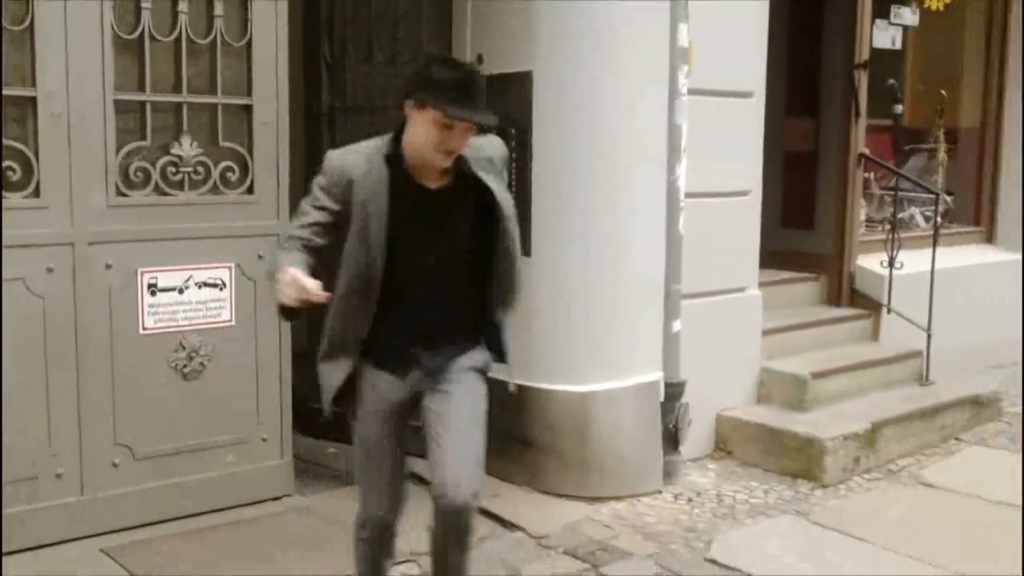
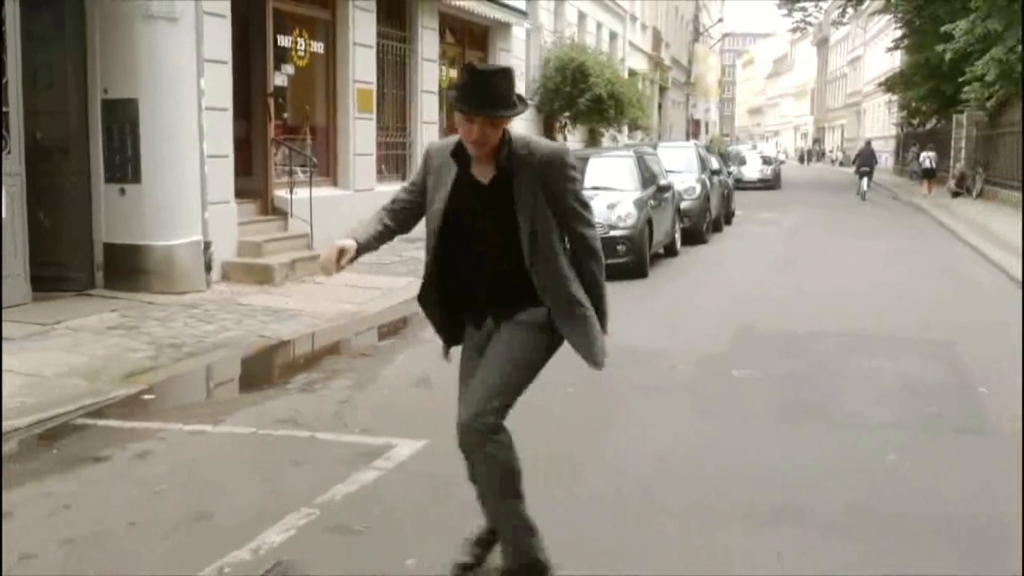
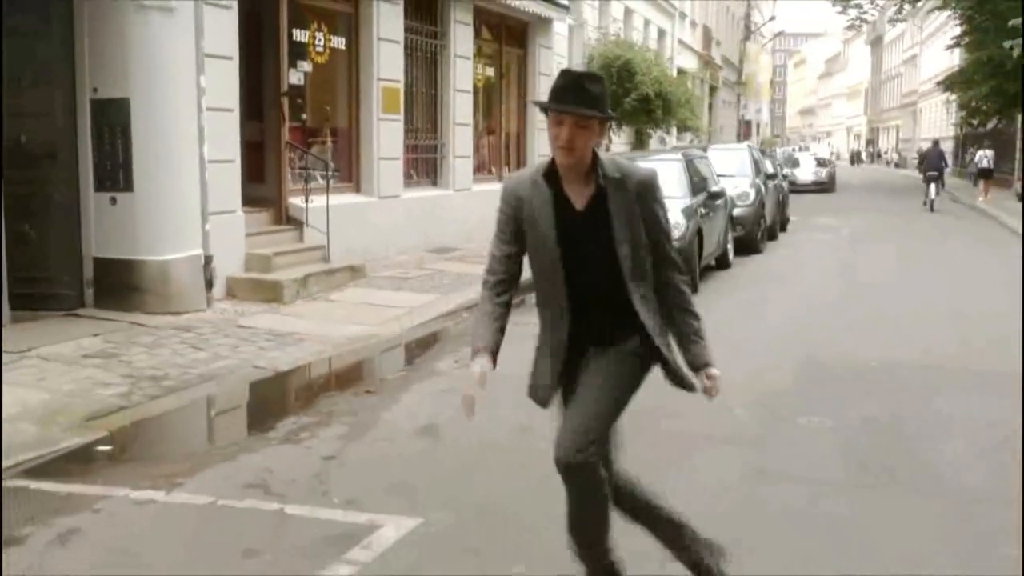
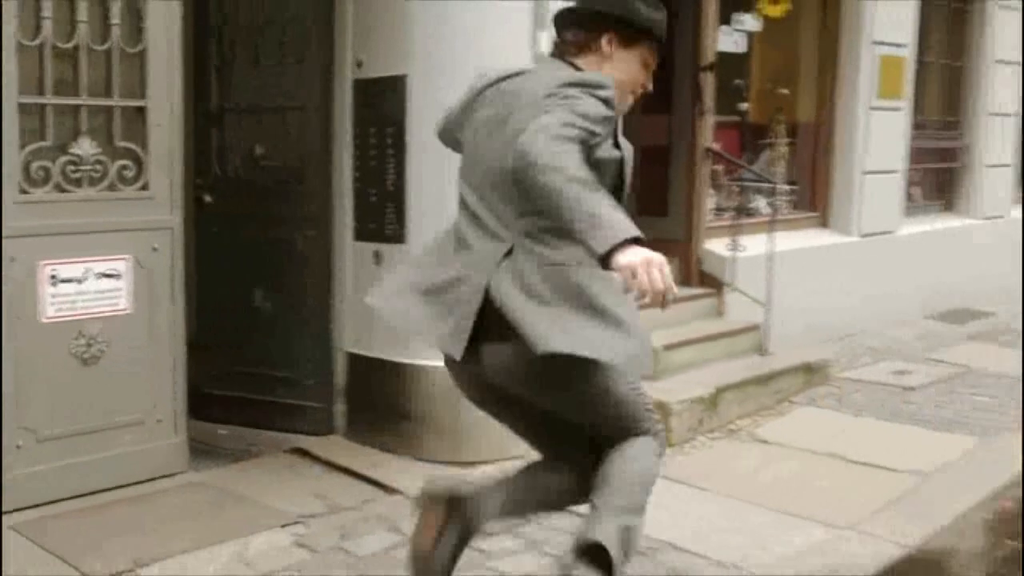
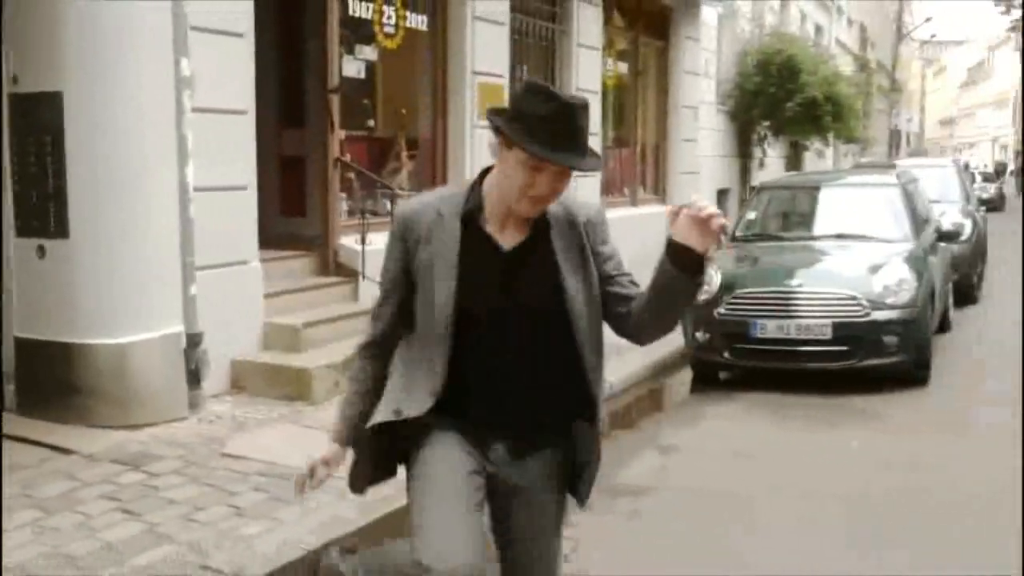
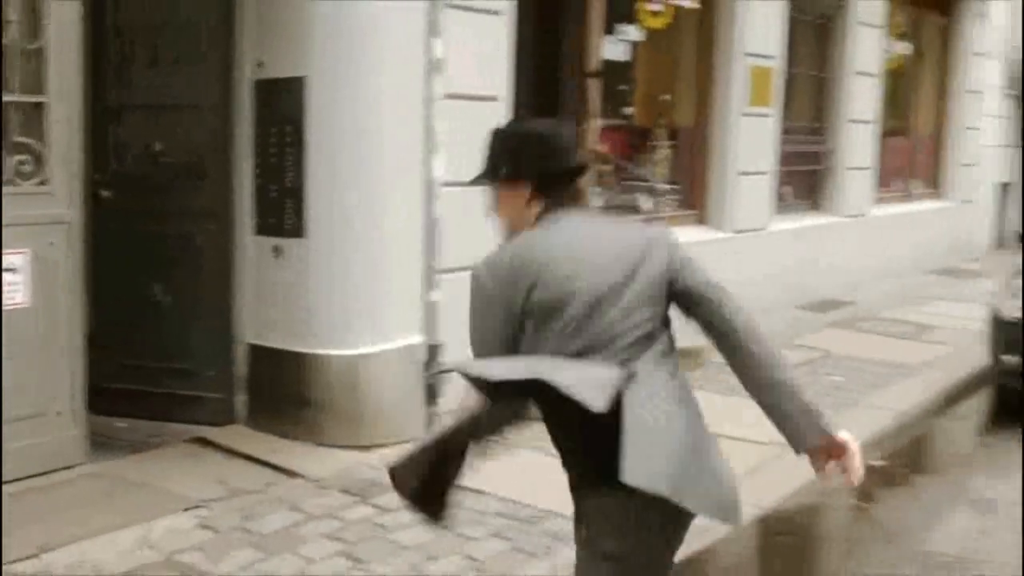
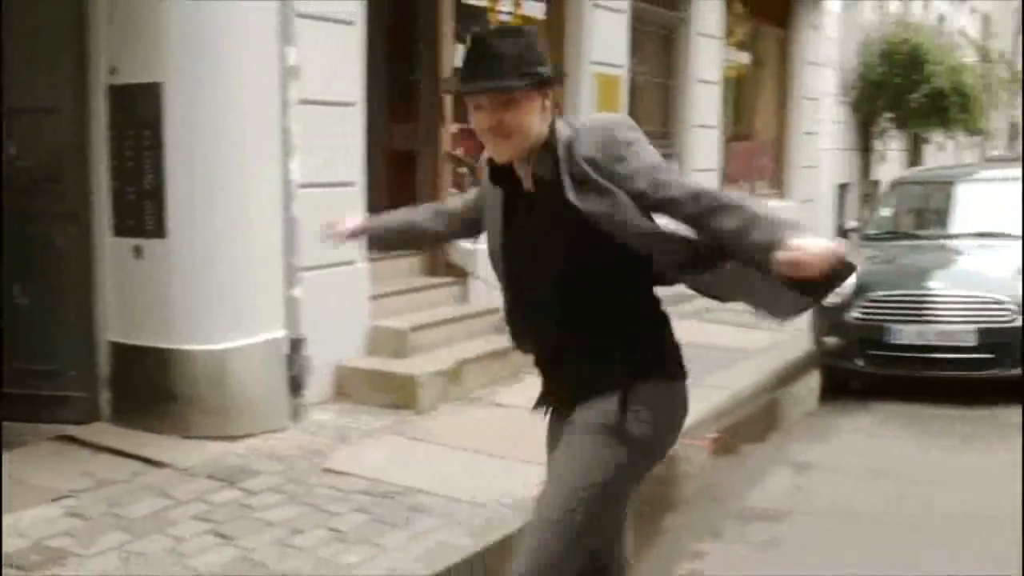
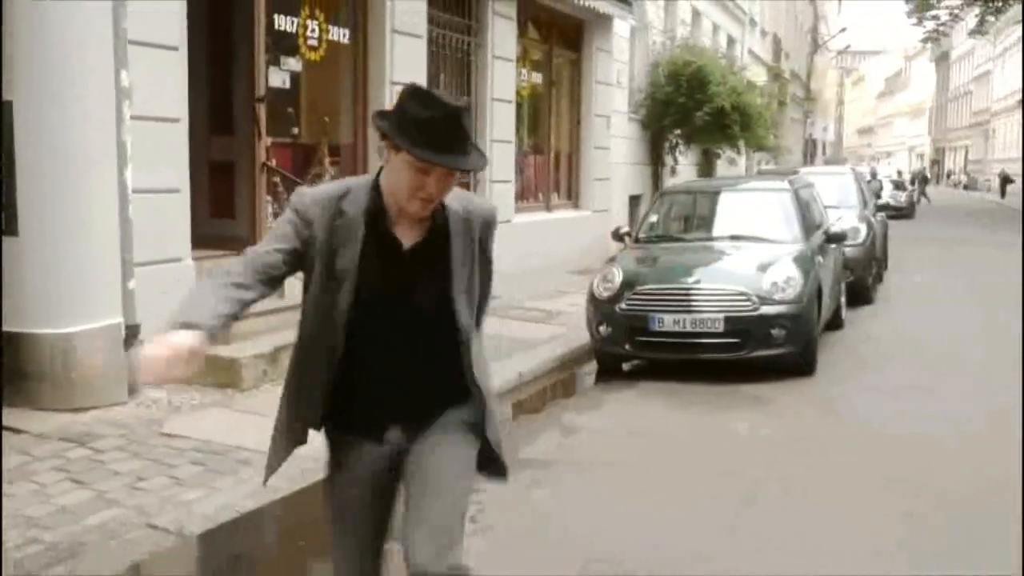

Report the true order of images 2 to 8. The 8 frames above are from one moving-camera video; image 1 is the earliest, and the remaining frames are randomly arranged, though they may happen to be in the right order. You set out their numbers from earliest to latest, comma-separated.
4, 6, 7, 5, 8, 3, 2
